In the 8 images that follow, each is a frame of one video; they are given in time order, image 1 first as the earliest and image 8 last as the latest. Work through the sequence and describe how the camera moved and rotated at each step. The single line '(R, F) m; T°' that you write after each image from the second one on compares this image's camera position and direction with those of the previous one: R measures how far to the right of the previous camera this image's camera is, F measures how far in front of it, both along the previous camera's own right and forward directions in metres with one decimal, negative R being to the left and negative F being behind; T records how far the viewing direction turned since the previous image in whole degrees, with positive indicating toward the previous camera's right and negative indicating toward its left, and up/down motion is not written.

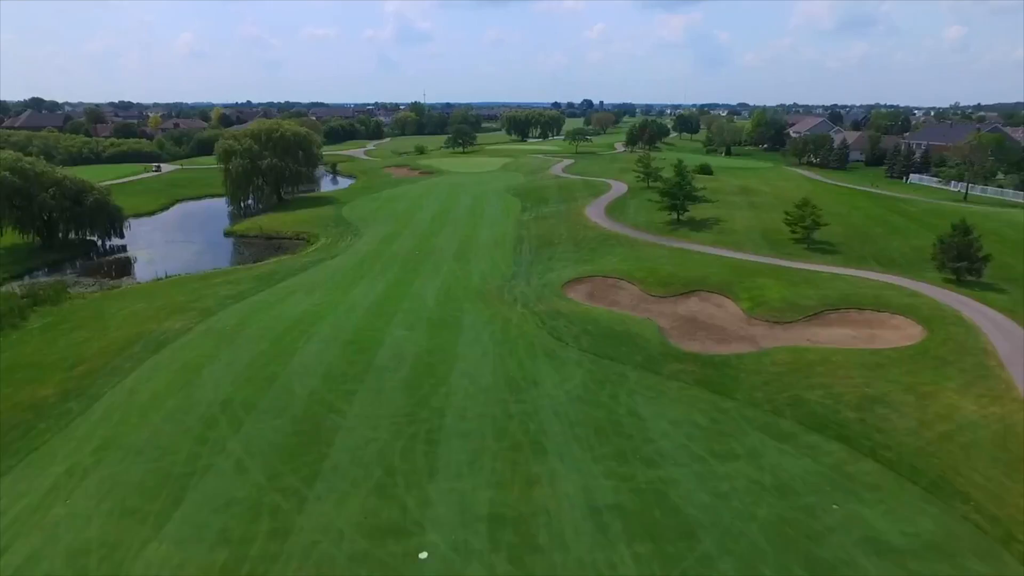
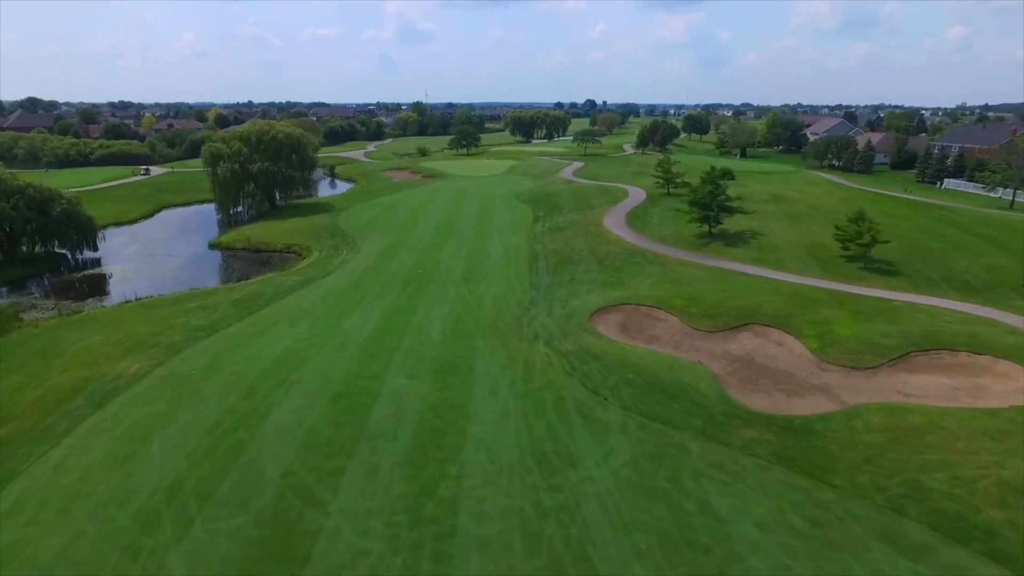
(-0.9, +5.1) m; 0°
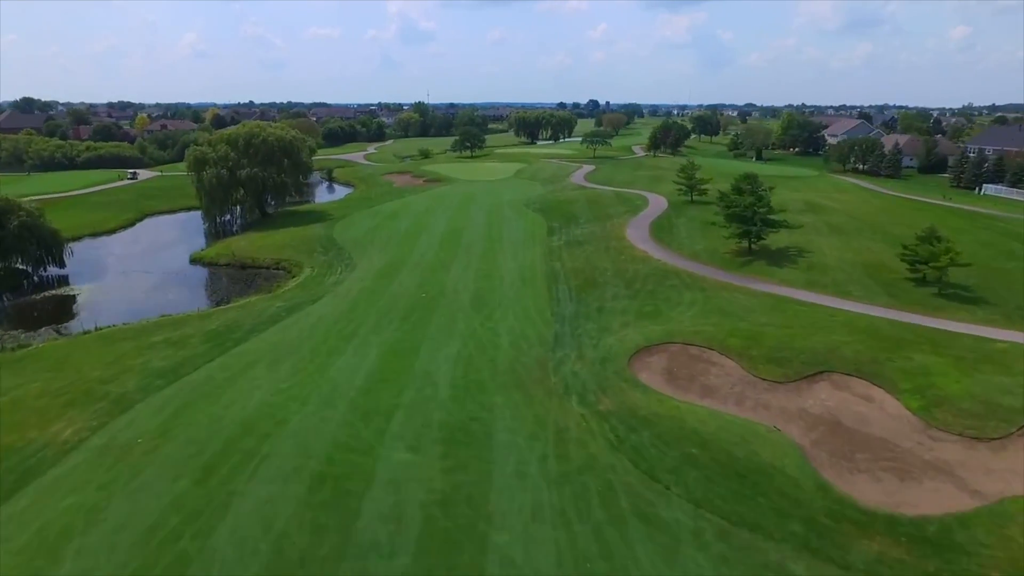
(-0.9, +5.2) m; 0°
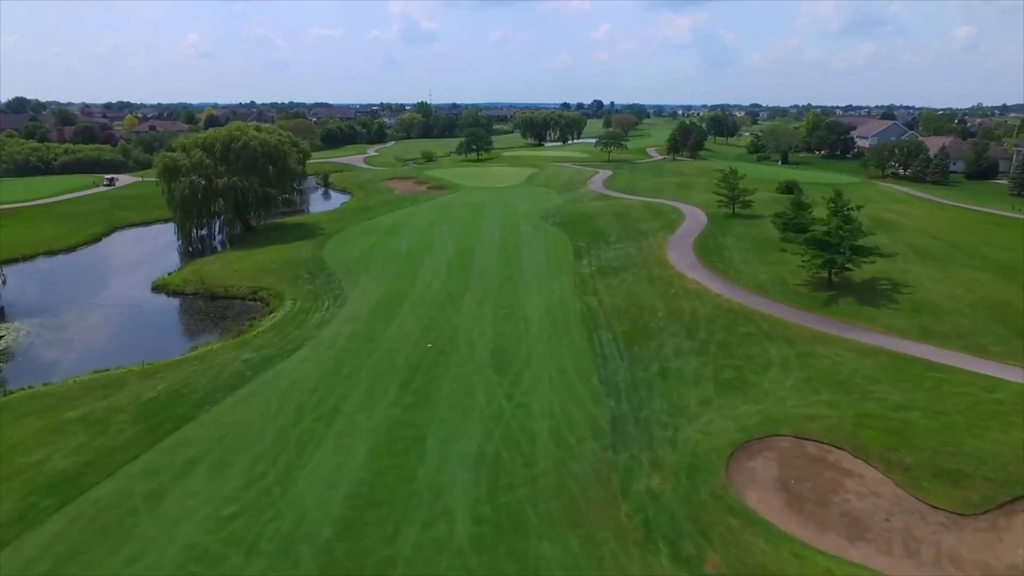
(-1.3, +7.7) m; 0°
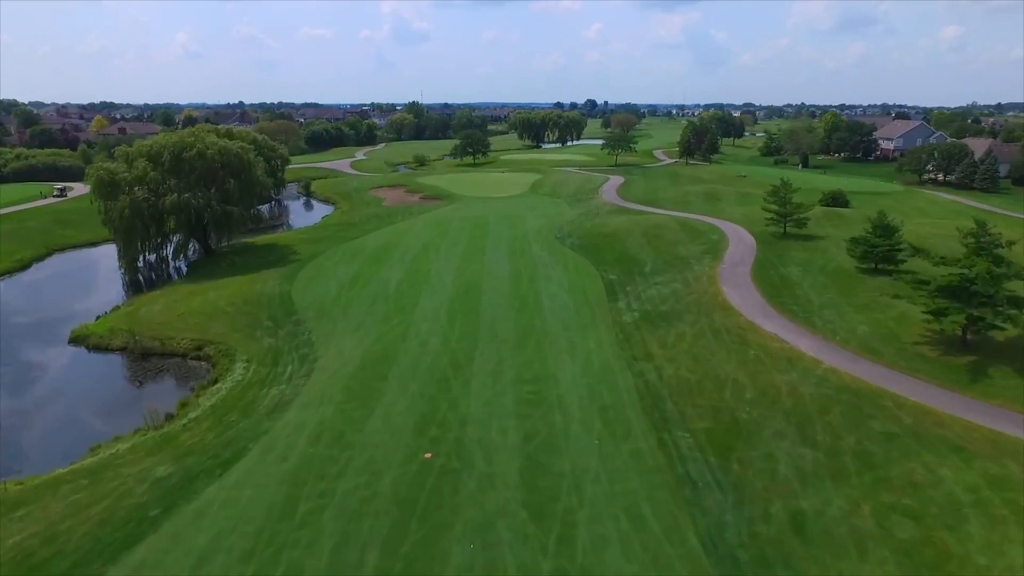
(-1.4, +8.7) m; +1°
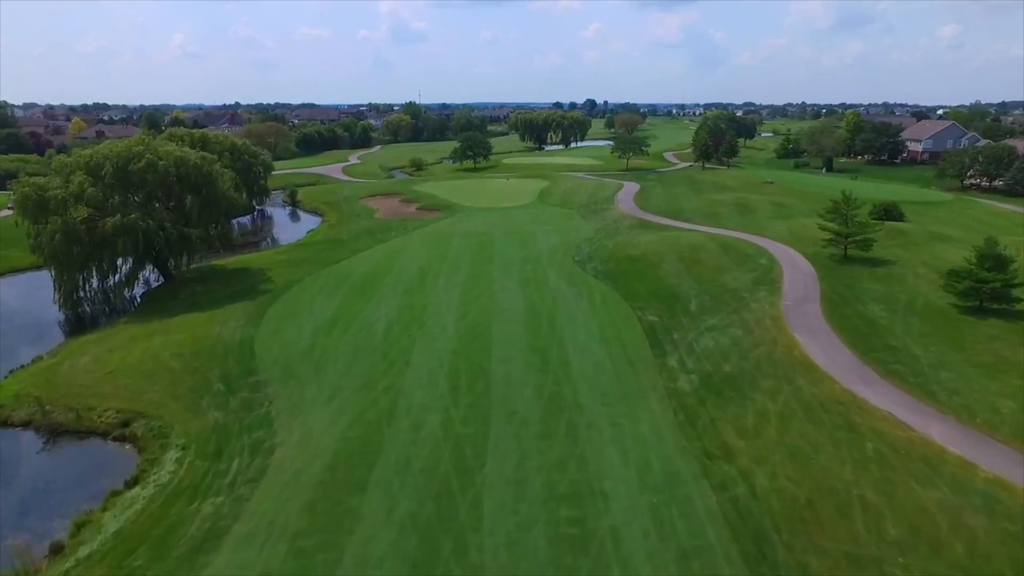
(-0.9, +7.1) m; 0°
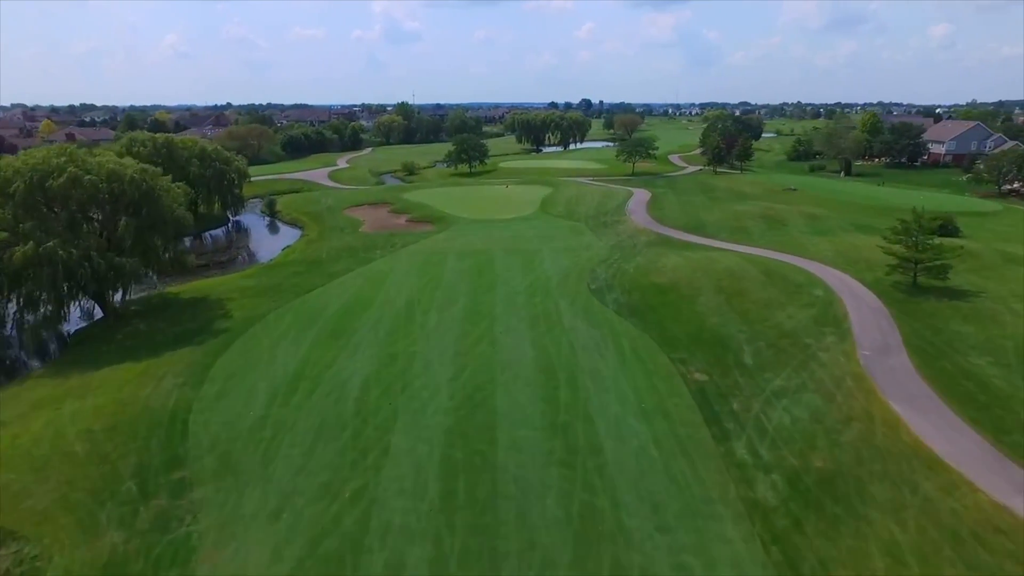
(-0.6, +6.5) m; 0°
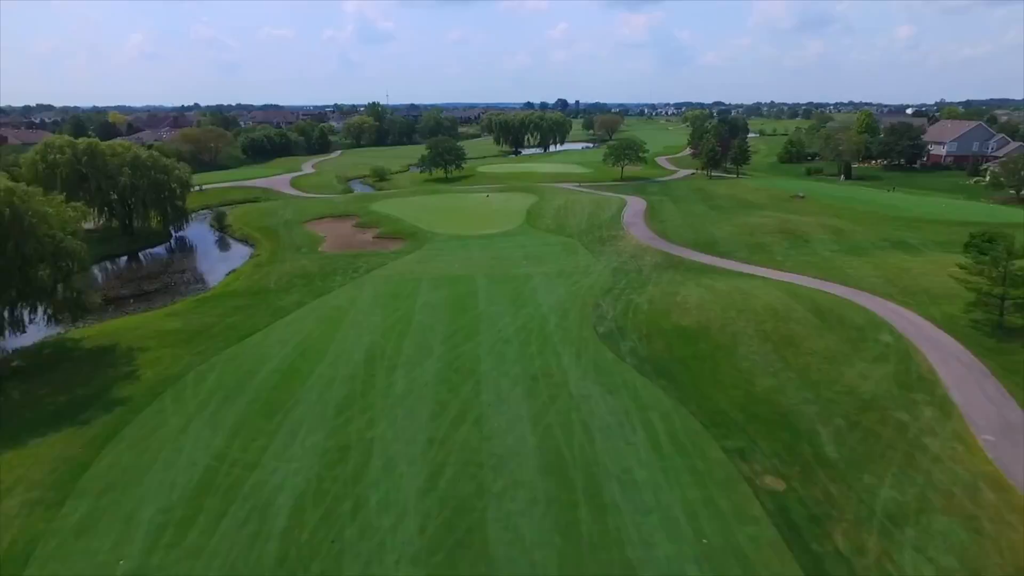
(-0.5, +7.2) m; +2°
